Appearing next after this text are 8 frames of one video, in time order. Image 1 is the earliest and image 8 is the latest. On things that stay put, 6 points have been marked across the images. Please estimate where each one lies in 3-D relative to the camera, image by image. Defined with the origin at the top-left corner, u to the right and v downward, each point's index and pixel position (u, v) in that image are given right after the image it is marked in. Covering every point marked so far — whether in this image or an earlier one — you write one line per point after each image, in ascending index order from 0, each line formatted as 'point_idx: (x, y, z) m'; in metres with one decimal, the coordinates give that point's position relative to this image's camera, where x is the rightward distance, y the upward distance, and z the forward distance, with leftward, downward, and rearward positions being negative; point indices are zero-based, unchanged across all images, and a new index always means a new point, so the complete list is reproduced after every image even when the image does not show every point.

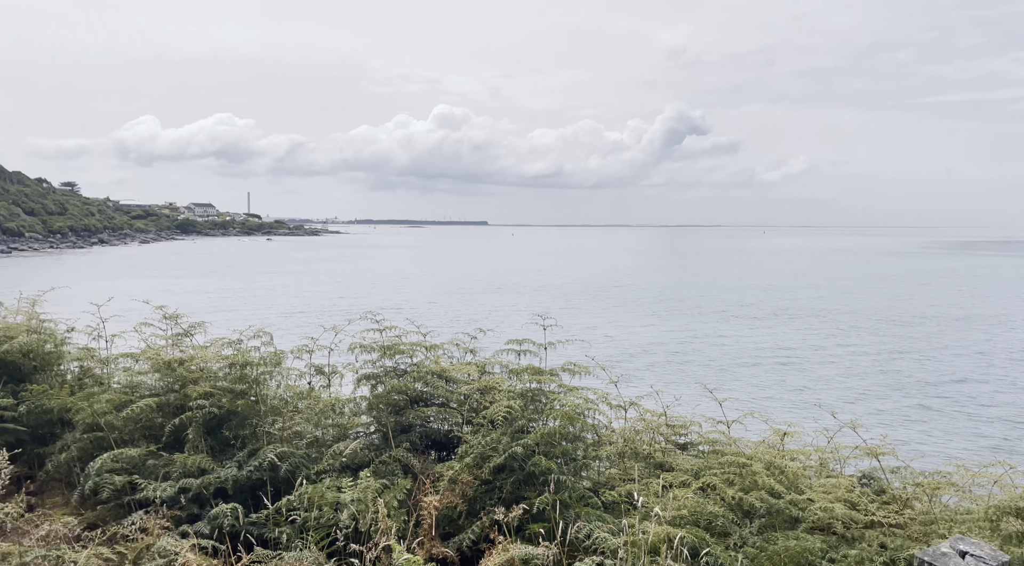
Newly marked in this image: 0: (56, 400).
0: (-4.0, -1.0, +8.1) m
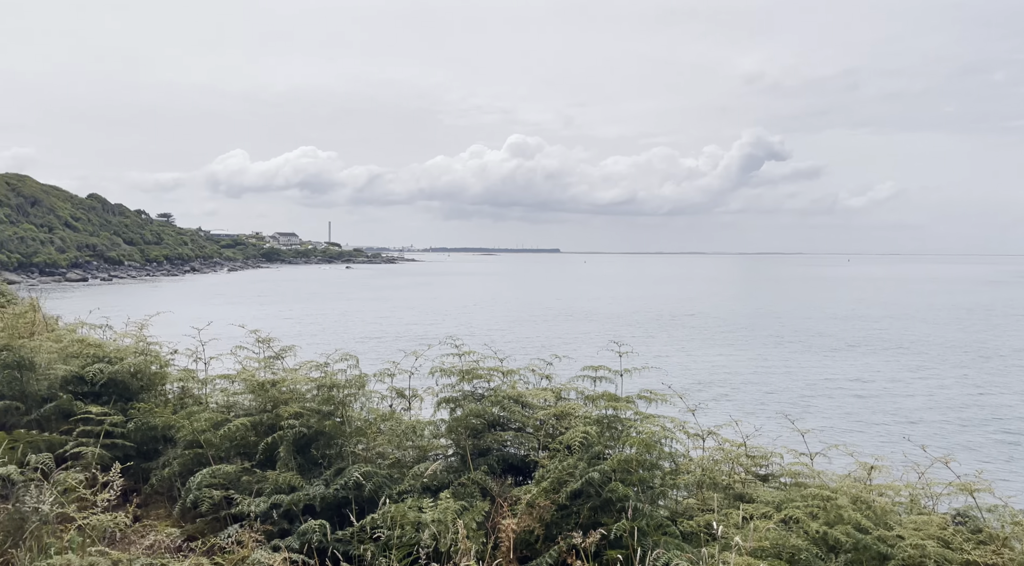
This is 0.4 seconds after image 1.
0: (-3.3, -1.3, +8.6) m
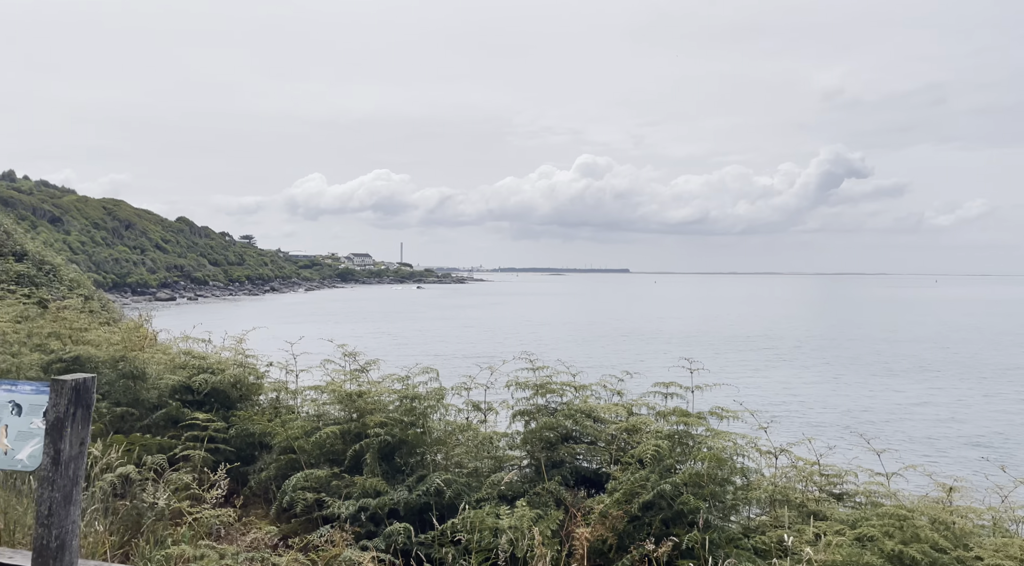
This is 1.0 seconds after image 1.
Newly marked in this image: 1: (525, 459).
0: (-2.6, -1.4, +9.3) m
1: (+0.1, -1.8, +9.1) m
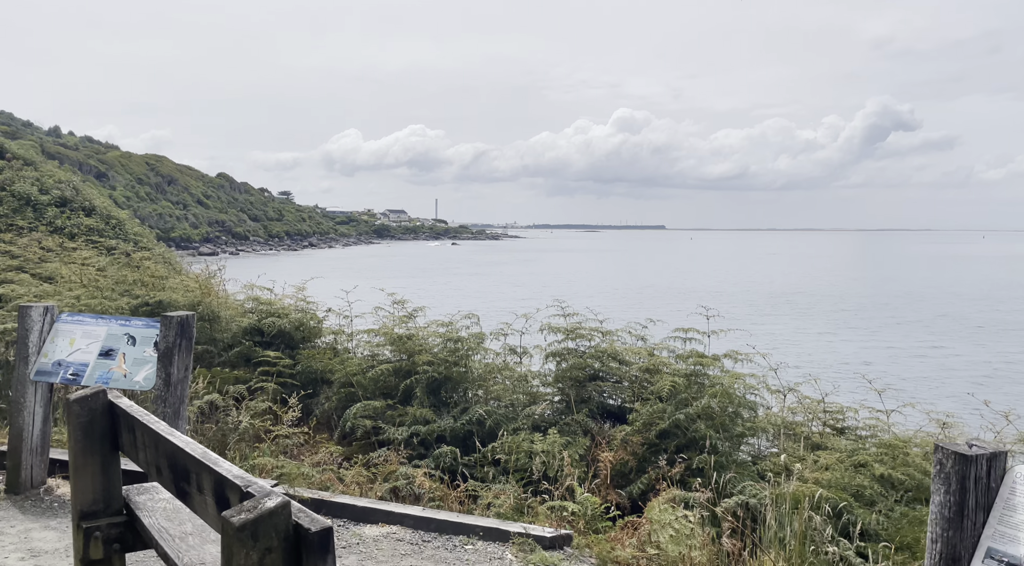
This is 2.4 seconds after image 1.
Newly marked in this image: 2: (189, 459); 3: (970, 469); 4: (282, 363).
0: (-2.2, -0.9, +10.5) m
1: (+0.5, -1.3, +10.2) m
2: (-1.1, -0.6, +3.2) m
3: (+1.6, -0.7, +3.2) m
4: (-2.7, -0.9, +10.5) m
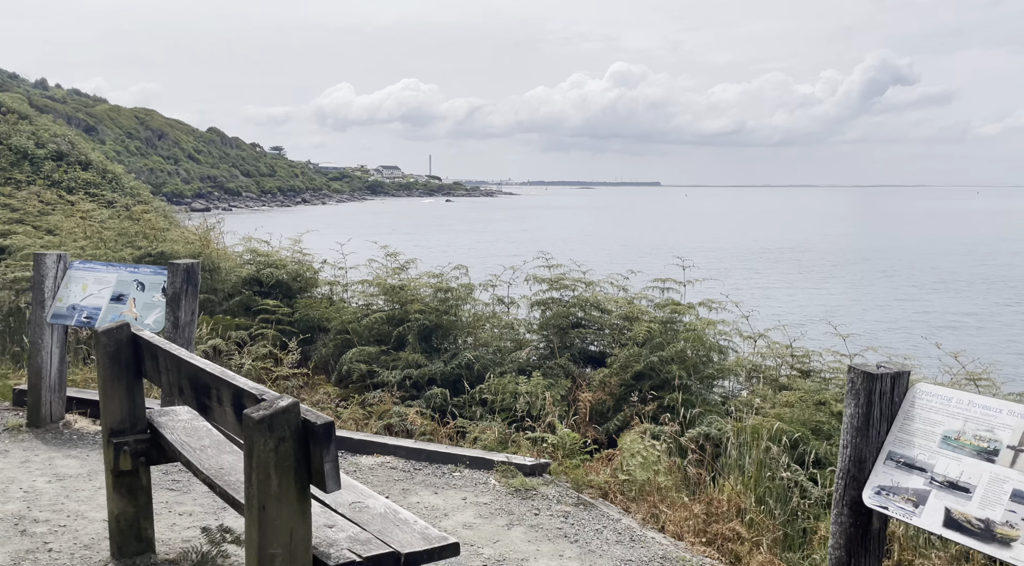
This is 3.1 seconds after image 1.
0: (-2.4, -0.3, +11.0) m
1: (+0.4, -0.7, +10.8) m
2: (-1.2, -0.4, +3.7) m
3: (+1.5, -0.4, +3.7) m
4: (-2.8, -0.4, +11.1) m
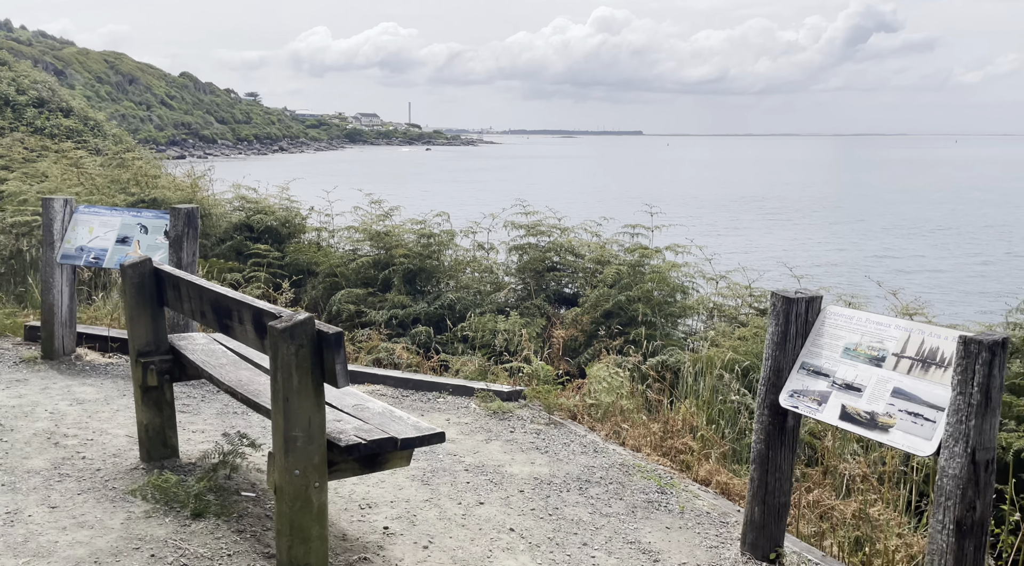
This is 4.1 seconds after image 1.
0: (-2.7, +0.4, +11.6) m
1: (+0.1, 0.0, +11.5) m
2: (-1.4, -0.1, +4.4) m
3: (+1.4, -0.1, +4.5) m
4: (-3.1, +0.4, +11.7) m
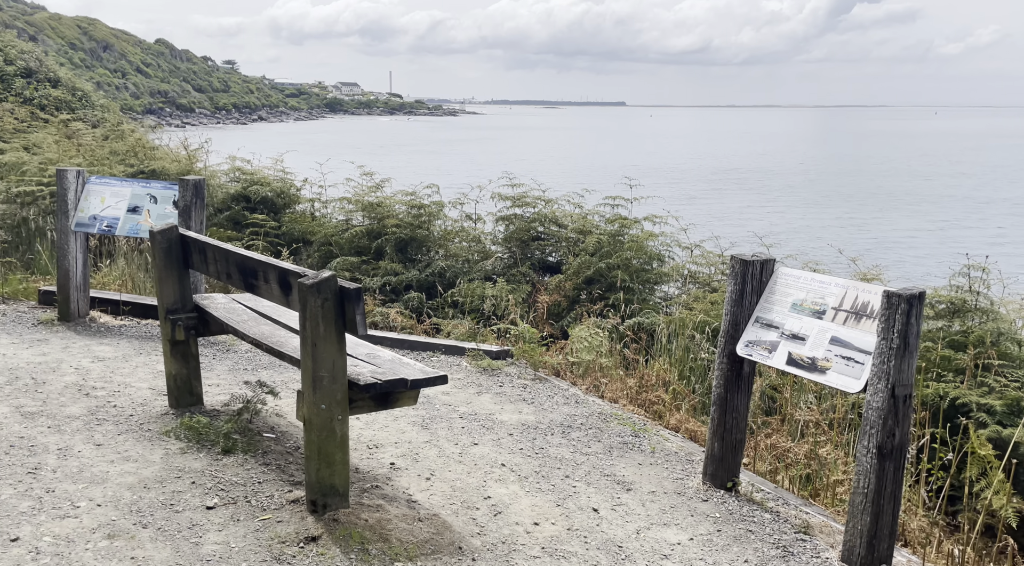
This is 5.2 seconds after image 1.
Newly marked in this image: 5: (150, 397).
0: (-2.8, +0.8, +12.2) m
1: (-0.1, +0.4, +12.1) m
2: (-1.4, +0.1, +5.0) m
3: (+1.3, +0.1, +5.1) m
4: (-3.3, +0.8, +12.2) m
5: (-2.6, -0.8, +6.6) m
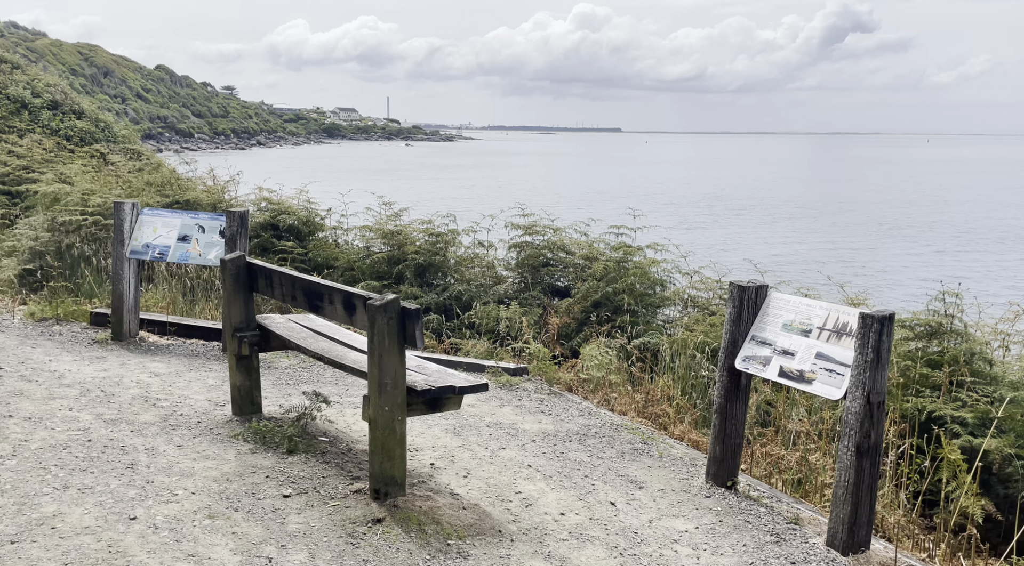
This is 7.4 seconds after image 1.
0: (-2.7, +0.5, +13.0) m
1: (+0.1, +0.1, +12.9) m
2: (-1.2, 0.0, +5.8) m
3: (+1.5, -0.1, +5.9) m
4: (-3.1, +0.5, +13.0) m
5: (-2.4, -1.0, +7.3) m
